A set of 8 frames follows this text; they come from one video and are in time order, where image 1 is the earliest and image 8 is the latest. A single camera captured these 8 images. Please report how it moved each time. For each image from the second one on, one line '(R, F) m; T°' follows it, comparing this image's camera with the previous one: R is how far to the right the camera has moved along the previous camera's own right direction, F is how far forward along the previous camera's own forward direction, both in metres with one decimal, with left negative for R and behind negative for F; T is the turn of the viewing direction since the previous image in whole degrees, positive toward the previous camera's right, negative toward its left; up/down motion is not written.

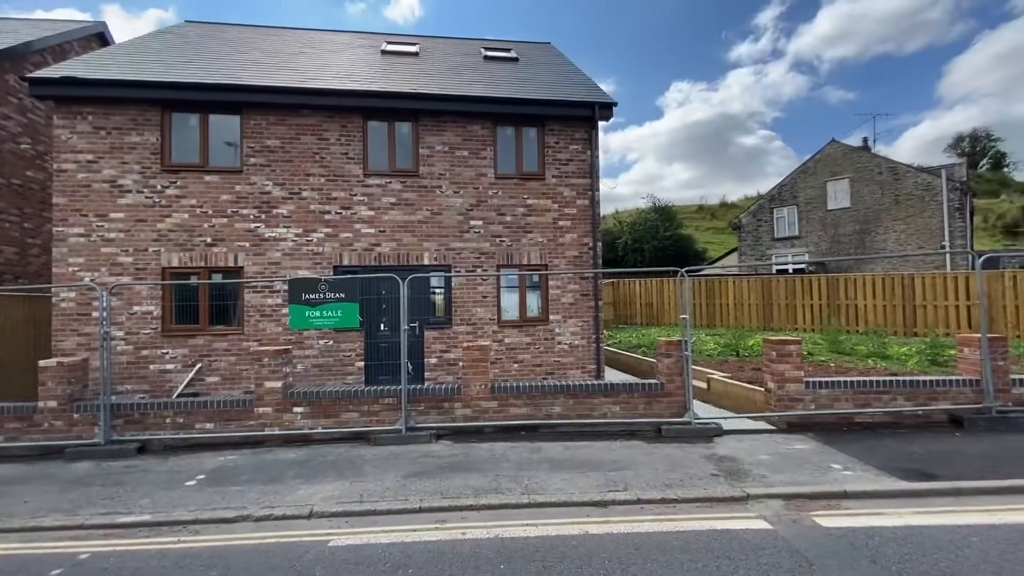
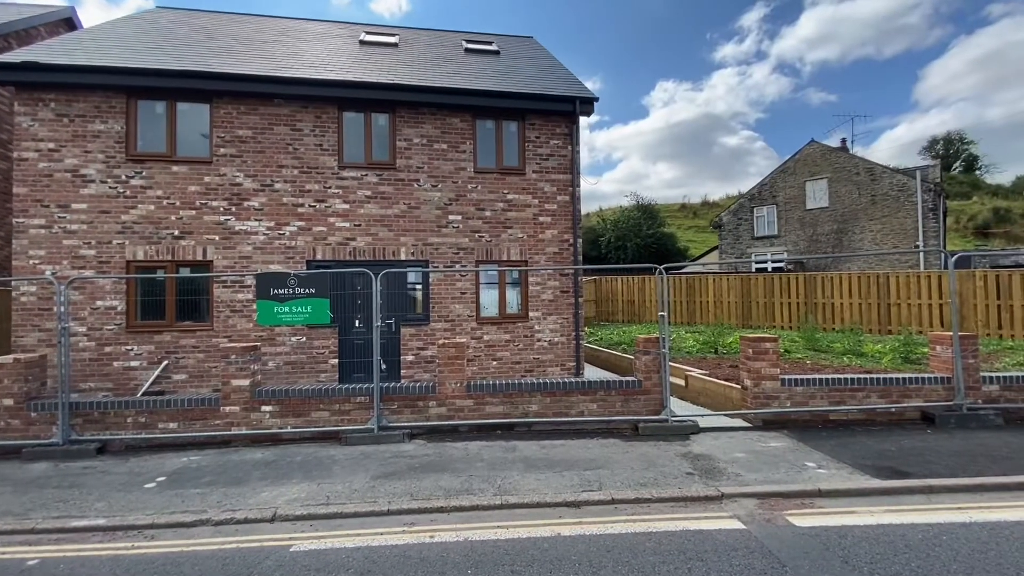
(+0.1, +0.1) m; +2°
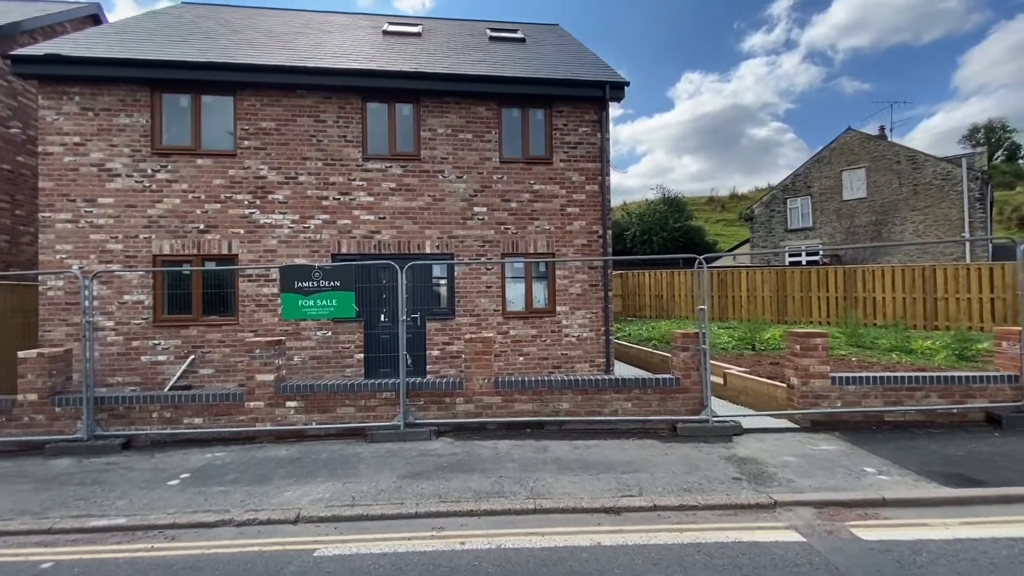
(-0.1, +0.3) m; -3°
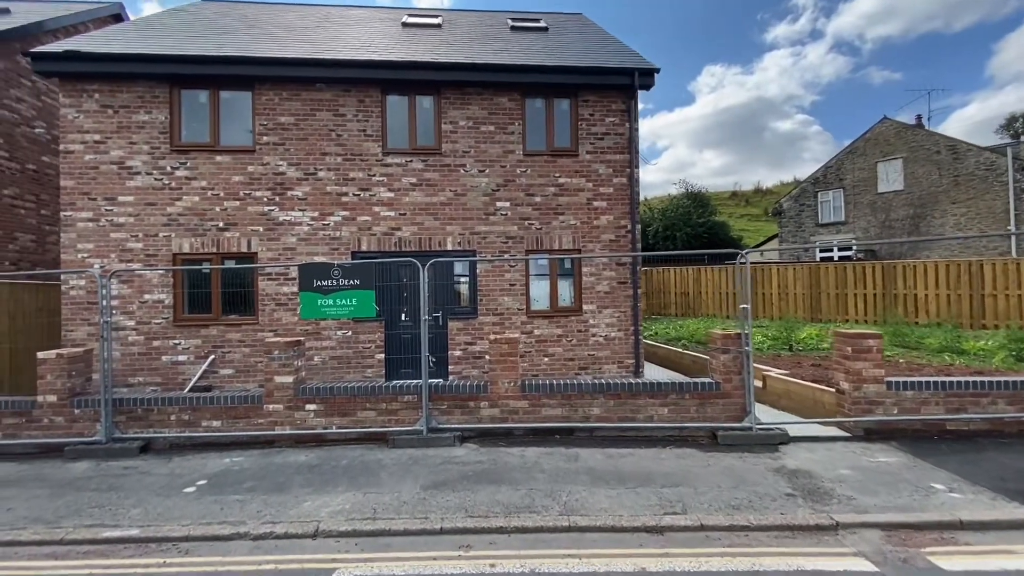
(-0.1, +0.4) m; -2°
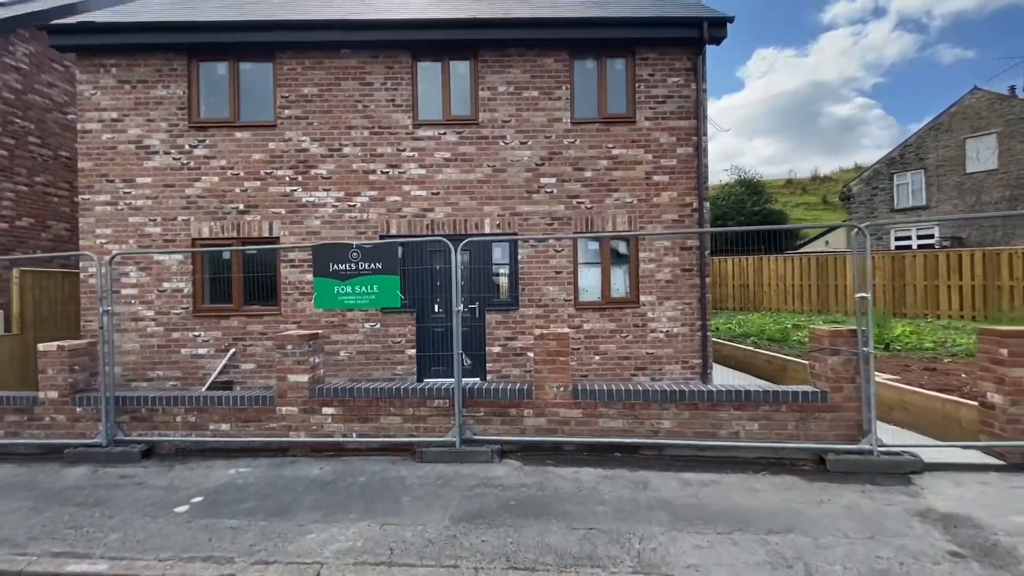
(-0.1, +1.1) m; -5°
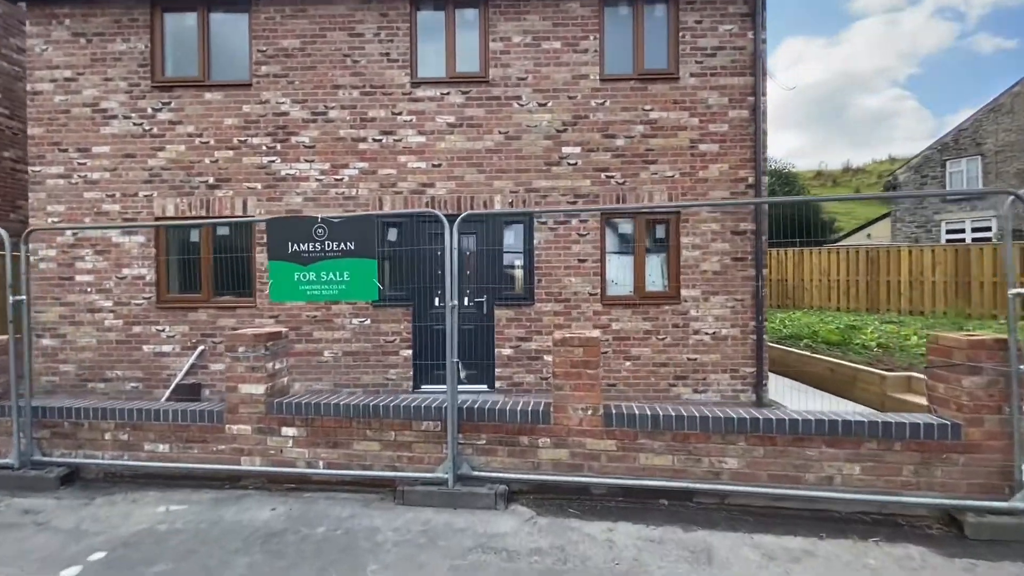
(0.0, +1.3) m; -2°
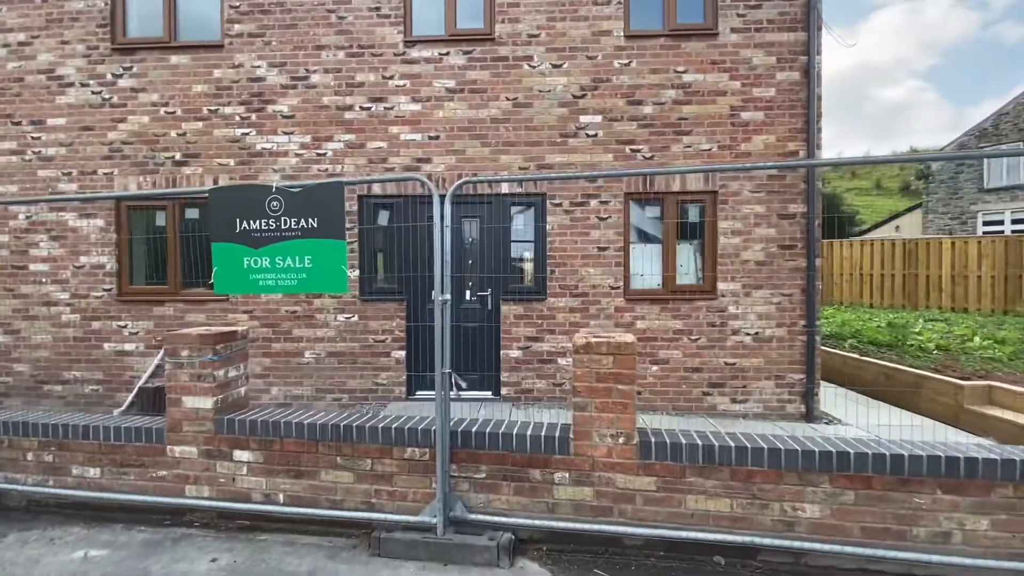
(0.0, +0.9) m; -1°
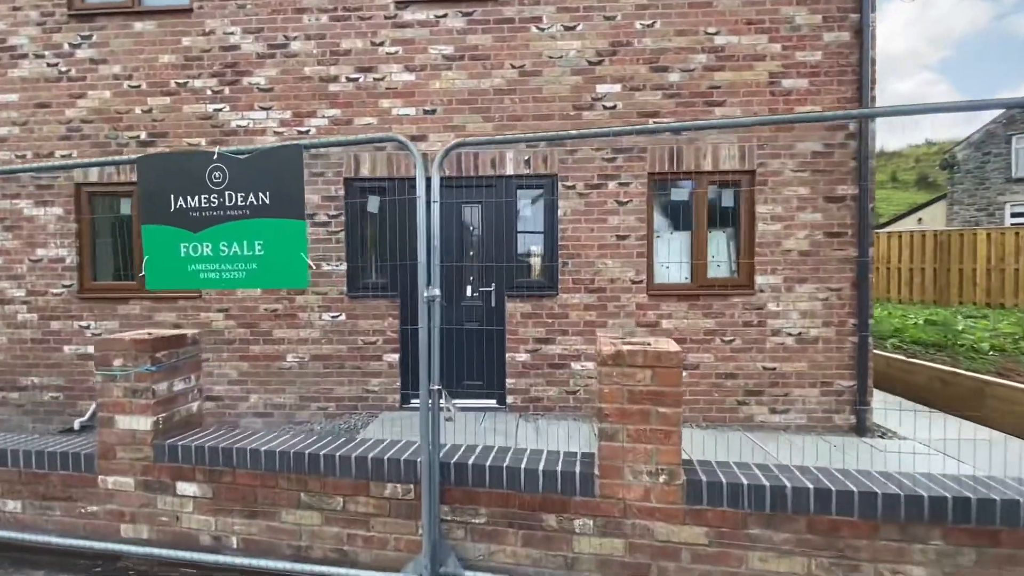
(0.0, +0.7) m; -1°
